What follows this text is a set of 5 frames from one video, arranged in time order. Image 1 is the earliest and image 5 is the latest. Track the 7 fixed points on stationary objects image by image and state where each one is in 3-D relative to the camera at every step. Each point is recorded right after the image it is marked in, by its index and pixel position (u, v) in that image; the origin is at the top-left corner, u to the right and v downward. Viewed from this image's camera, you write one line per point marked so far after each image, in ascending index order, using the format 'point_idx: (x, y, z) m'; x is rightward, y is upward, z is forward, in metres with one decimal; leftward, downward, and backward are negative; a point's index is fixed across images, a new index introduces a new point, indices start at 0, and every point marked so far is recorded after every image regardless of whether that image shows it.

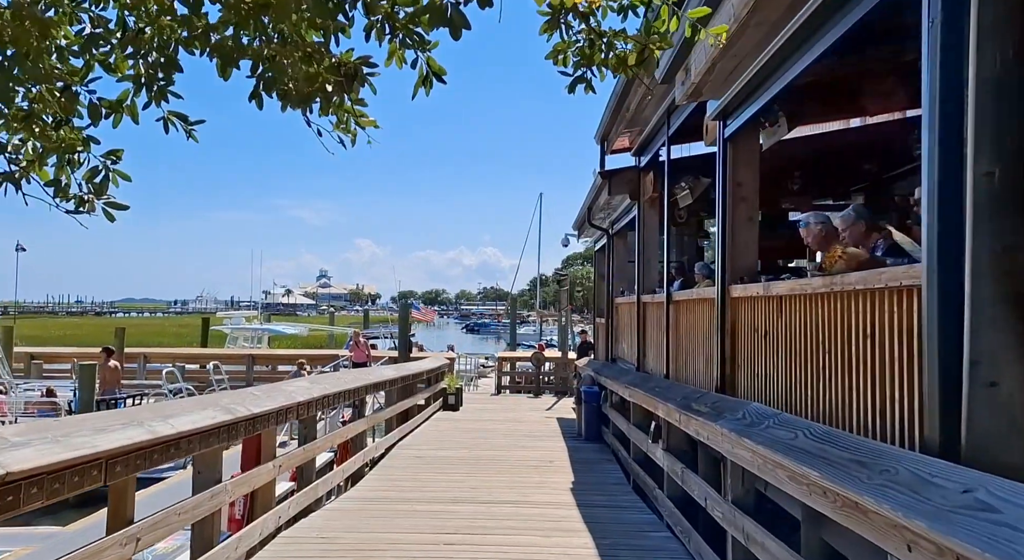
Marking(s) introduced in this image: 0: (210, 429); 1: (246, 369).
0: (-1.2, -0.6, +3.1) m
1: (-4.3, -1.5, +12.5) m
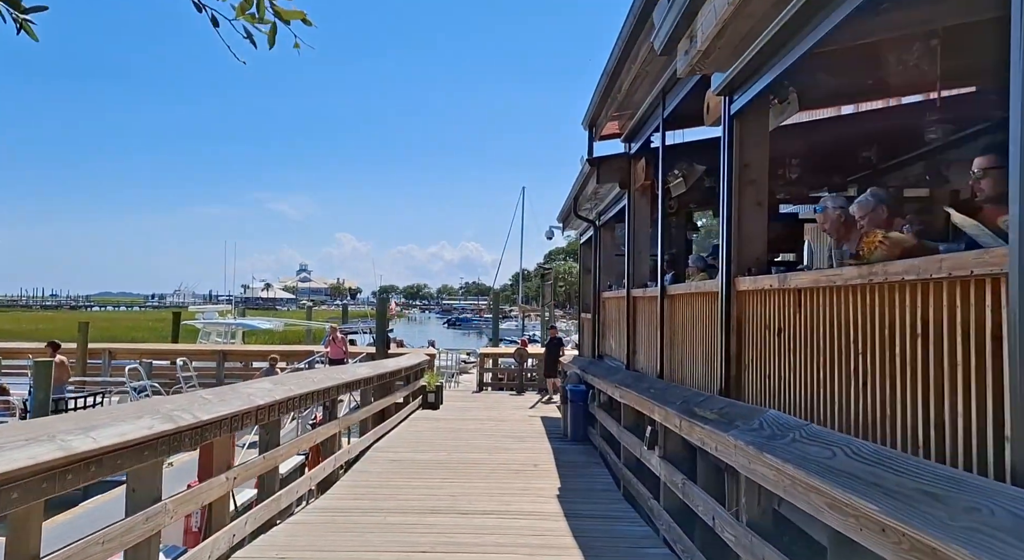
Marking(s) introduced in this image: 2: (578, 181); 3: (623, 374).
0: (-1.3, -0.6, +2.7) m
1: (-4.6, -1.3, +12.0) m
2: (+0.7, +1.1, +8.4) m
3: (+0.9, -0.8, +6.4) m
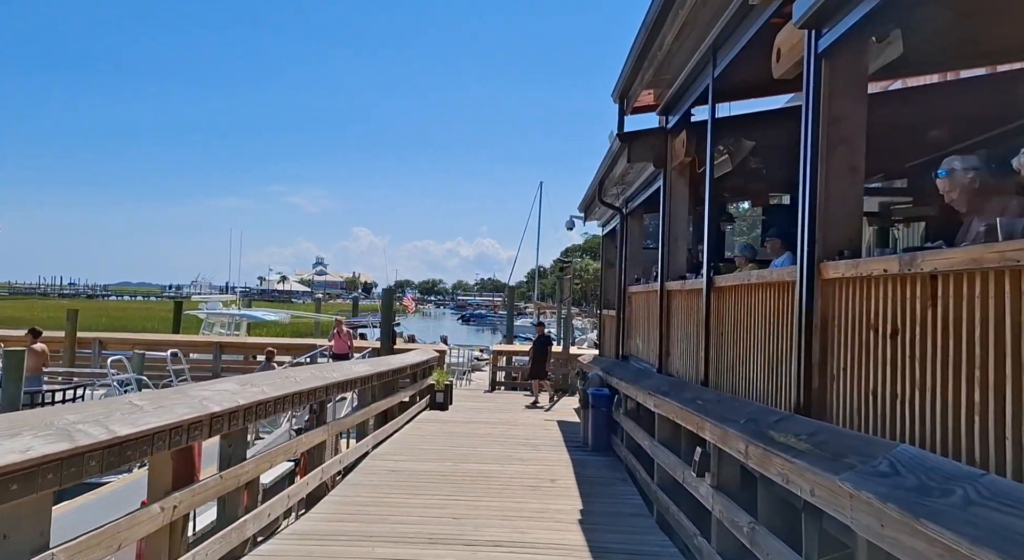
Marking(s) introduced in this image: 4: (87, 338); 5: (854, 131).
0: (-1.2, -0.5, +1.9) m
1: (-4.4, -1.2, +11.3) m
2: (+0.9, +1.2, +7.6) m
3: (+1.0, -0.7, +5.6) m
4: (-6.3, -0.9, +11.3) m
5: (+1.3, +0.6, +2.9) m
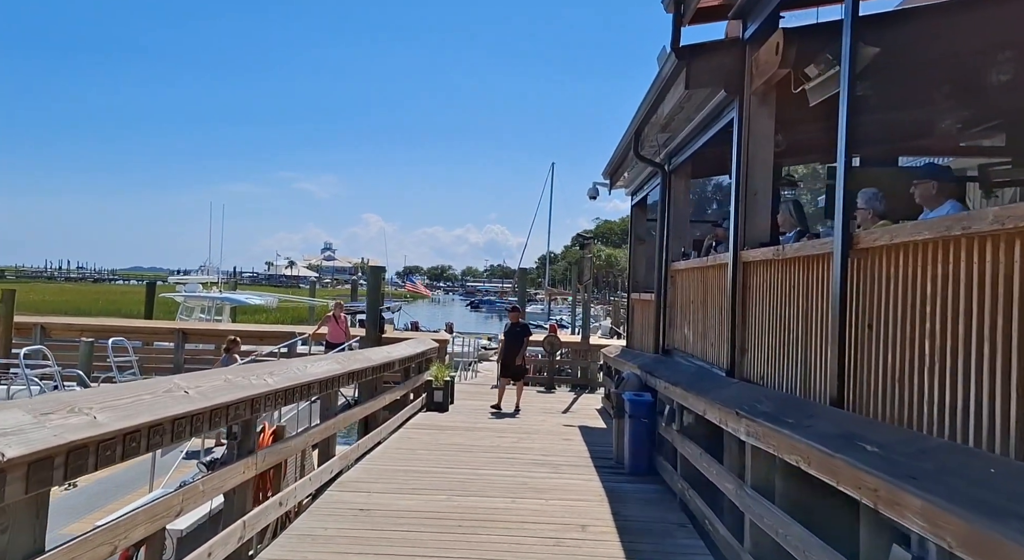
0: (-1.2, -0.4, +0.3) m
1: (-4.3, -0.9, +9.7) m
2: (+1.0, +1.4, +5.8) m
3: (+1.1, -0.6, +3.9) m
4: (-6.1, -0.5, +9.7) m
5: (+1.3, +0.7, +1.2) m
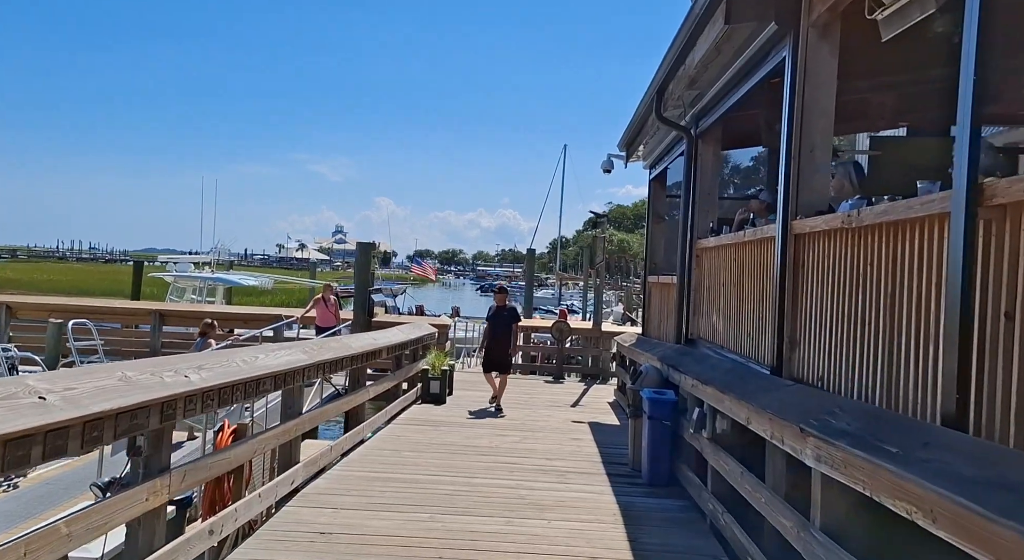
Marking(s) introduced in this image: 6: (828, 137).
0: (-1.3, -0.3, -0.5) m
1: (-4.2, -0.6, +8.9) m
2: (+1.1, +1.5, +5.0) m
3: (+1.1, -0.5, +3.1) m
4: (-6.0, -0.3, +8.9) m
5: (+1.3, +0.7, +0.3) m
6: (+1.5, +0.7, +3.6) m
